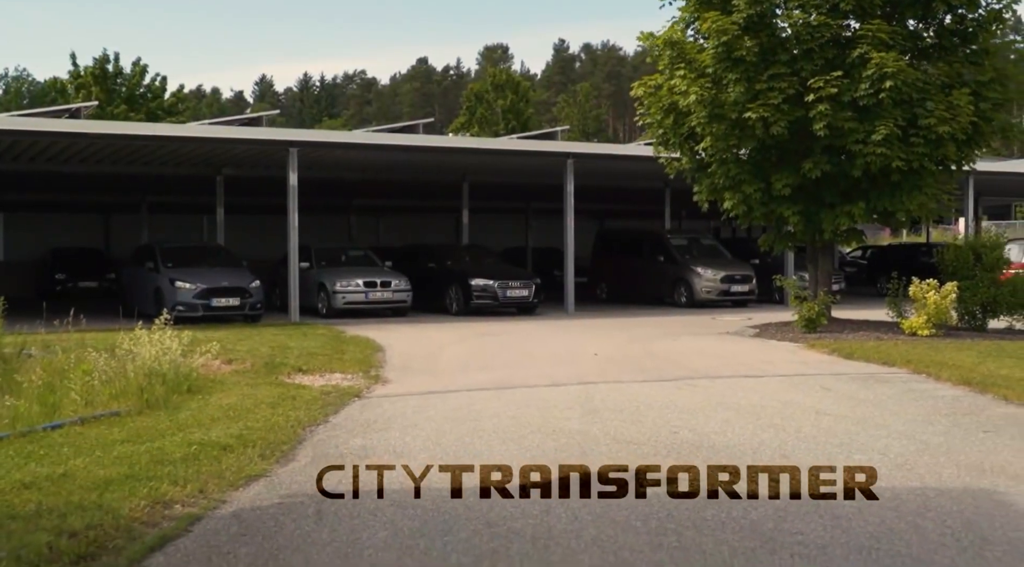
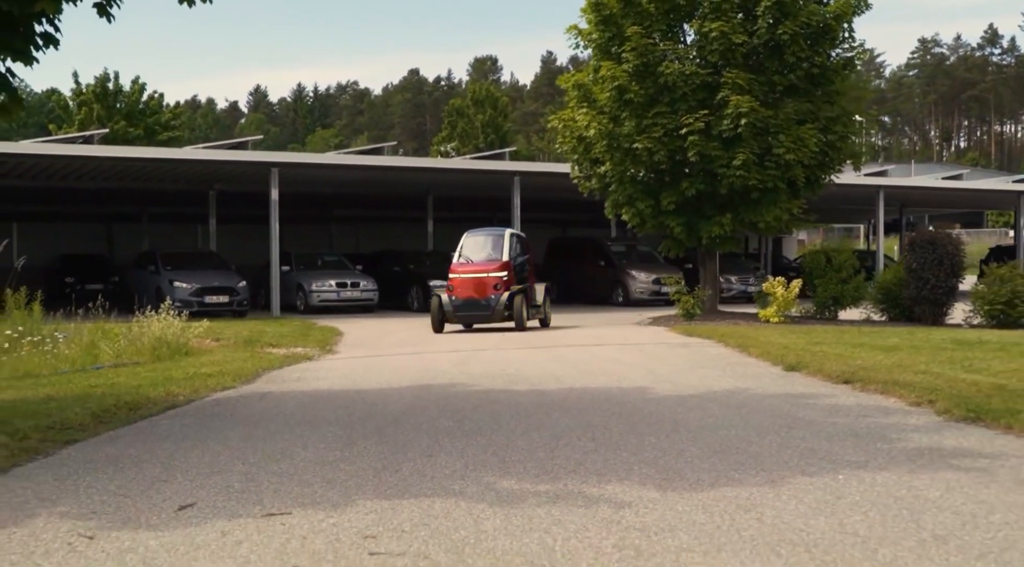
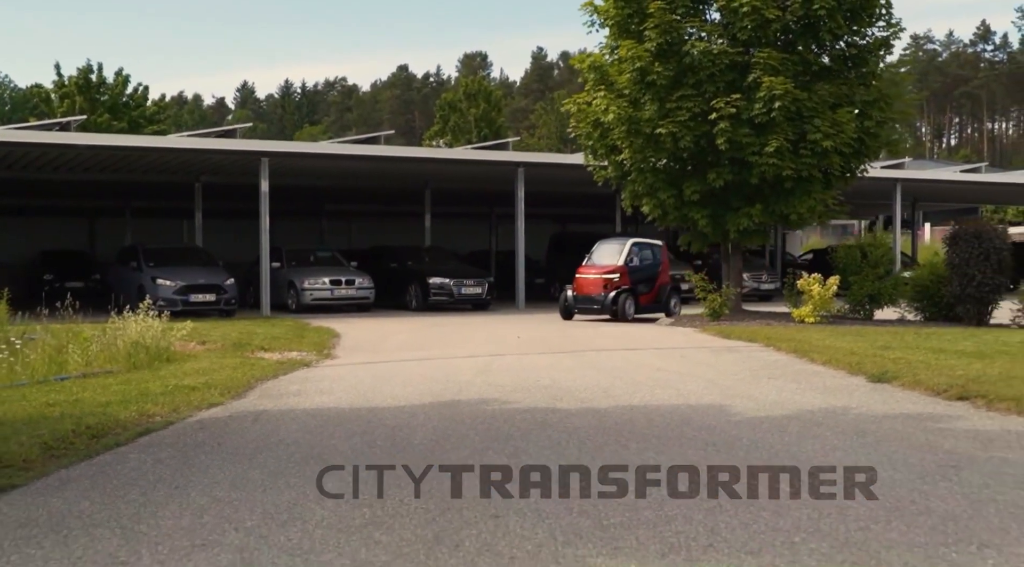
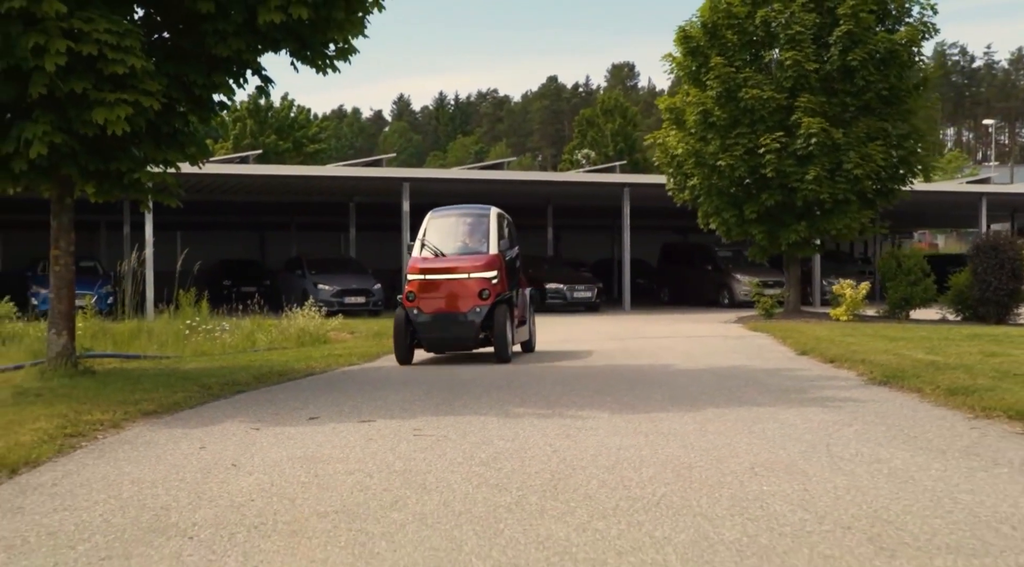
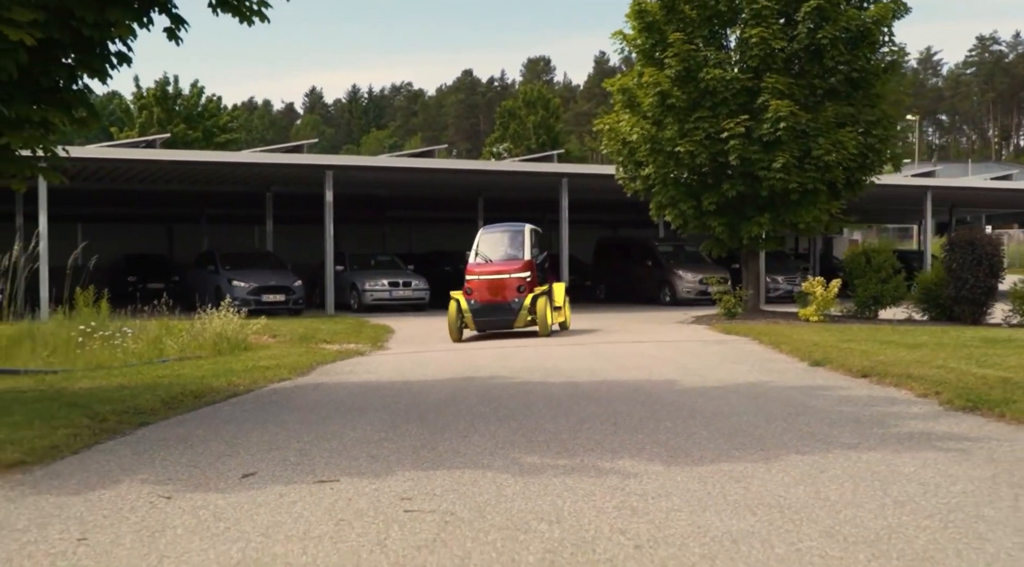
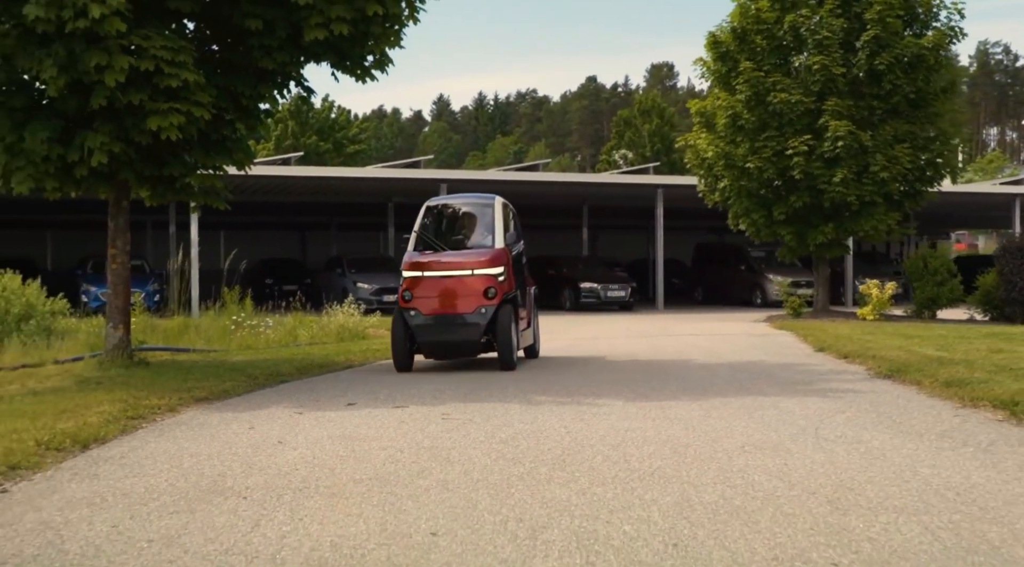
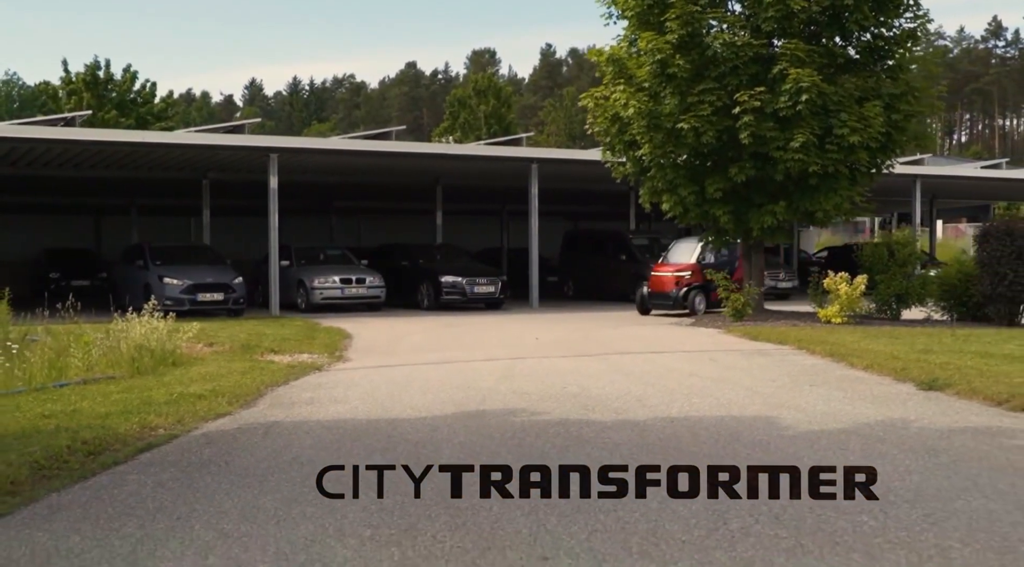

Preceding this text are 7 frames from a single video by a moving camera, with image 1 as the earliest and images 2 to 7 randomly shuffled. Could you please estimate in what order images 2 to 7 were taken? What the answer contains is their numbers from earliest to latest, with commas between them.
7, 3, 2, 5, 4, 6
